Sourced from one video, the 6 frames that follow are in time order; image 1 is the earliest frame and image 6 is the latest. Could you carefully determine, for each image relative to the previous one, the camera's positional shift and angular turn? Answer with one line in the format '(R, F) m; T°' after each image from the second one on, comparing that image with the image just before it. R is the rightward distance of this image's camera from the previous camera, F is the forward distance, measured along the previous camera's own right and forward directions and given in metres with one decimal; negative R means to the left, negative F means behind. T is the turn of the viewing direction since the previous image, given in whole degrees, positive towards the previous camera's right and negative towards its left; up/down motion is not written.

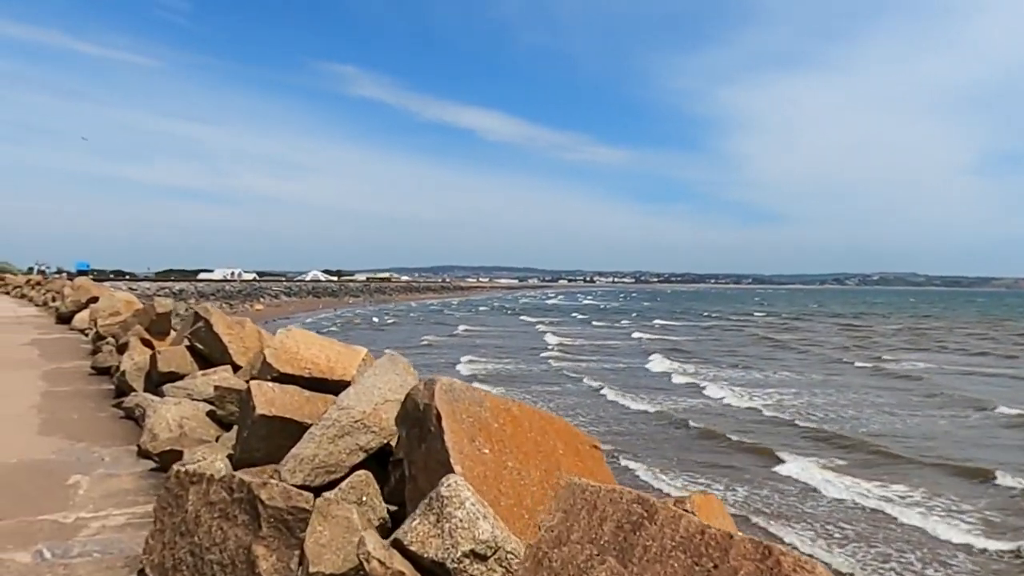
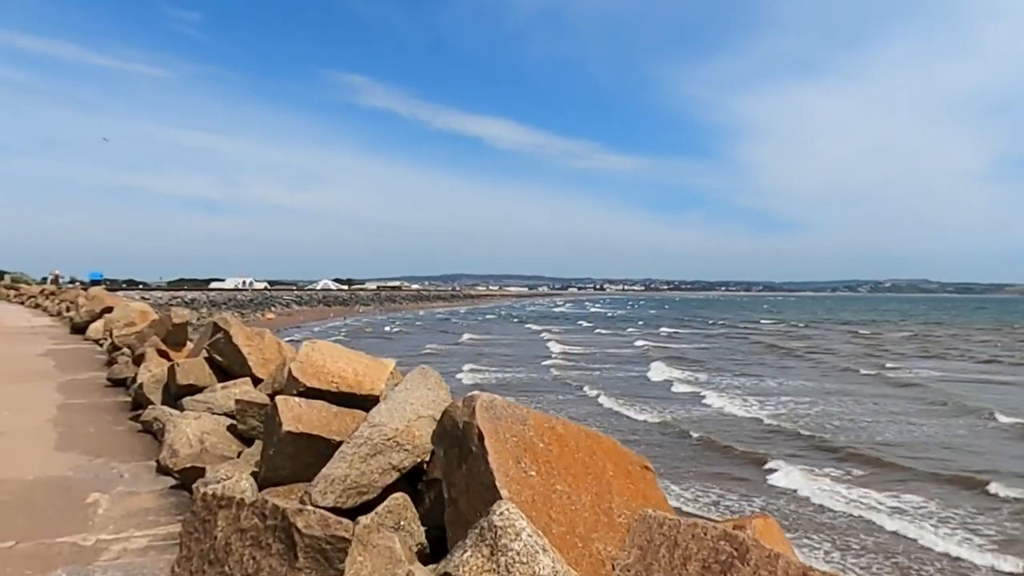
(-0.2, +0.2) m; -1°
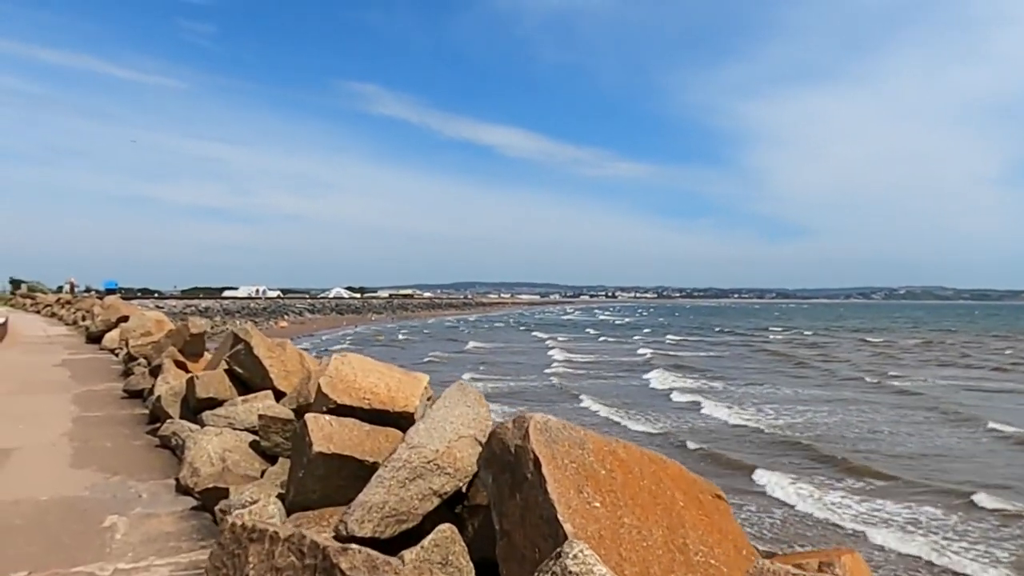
(-0.2, +0.3) m; -1°
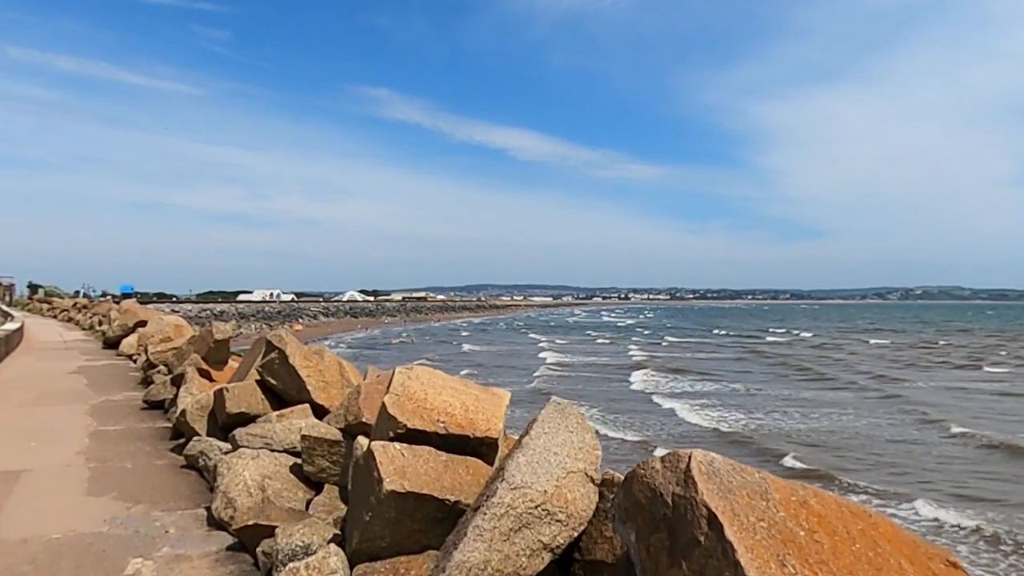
(-0.4, +0.8) m; -1°
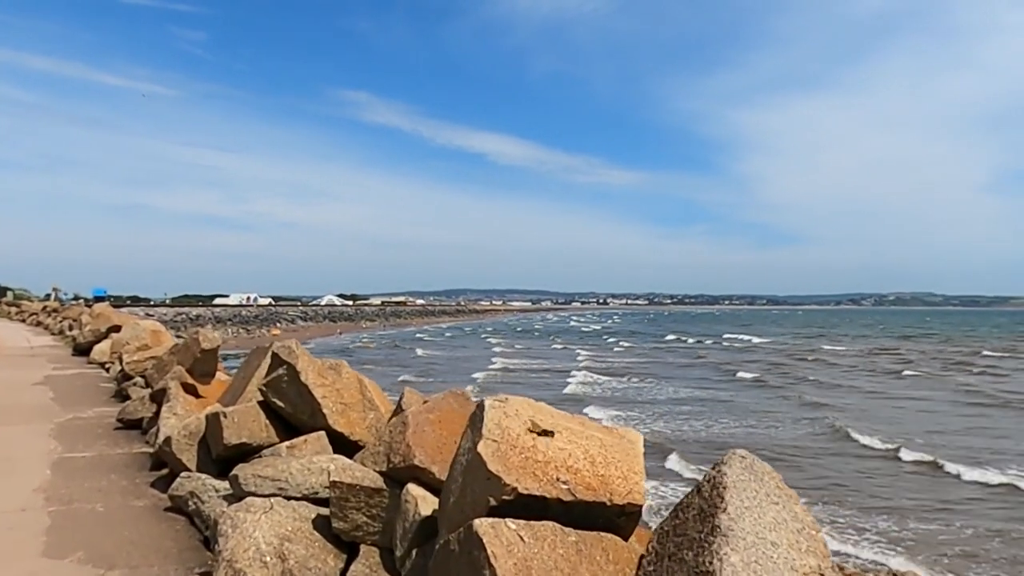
(-0.6, +1.2) m; +2°
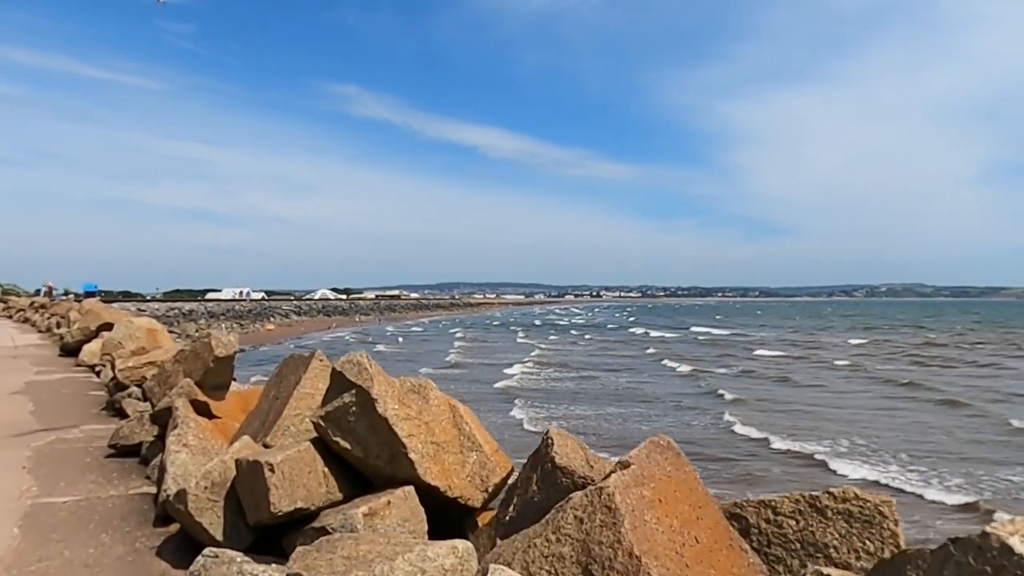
(-0.9, +1.7) m; +1°
